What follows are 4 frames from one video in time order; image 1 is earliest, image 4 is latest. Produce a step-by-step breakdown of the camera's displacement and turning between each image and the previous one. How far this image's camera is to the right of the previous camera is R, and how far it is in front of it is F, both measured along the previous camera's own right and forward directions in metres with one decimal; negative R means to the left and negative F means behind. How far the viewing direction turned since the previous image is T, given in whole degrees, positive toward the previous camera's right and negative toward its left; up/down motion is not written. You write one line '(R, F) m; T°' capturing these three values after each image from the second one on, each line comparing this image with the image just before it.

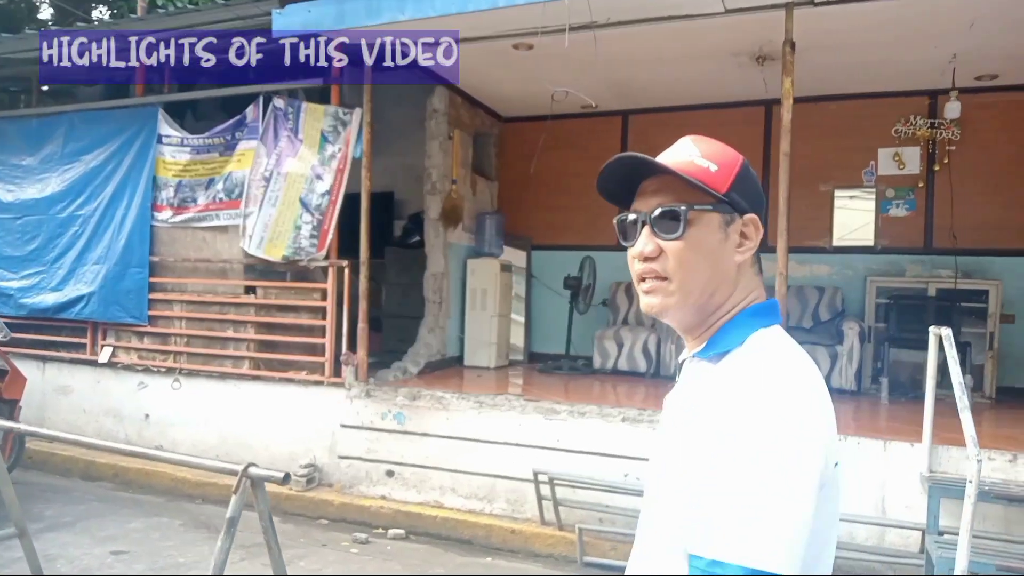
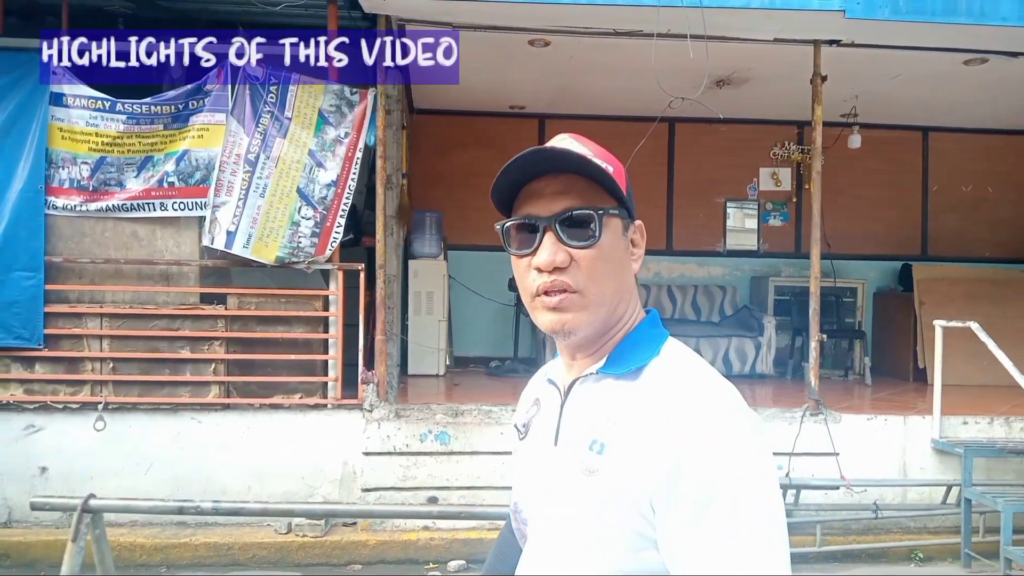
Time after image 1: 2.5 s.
(-2.3, +0.8) m; +26°
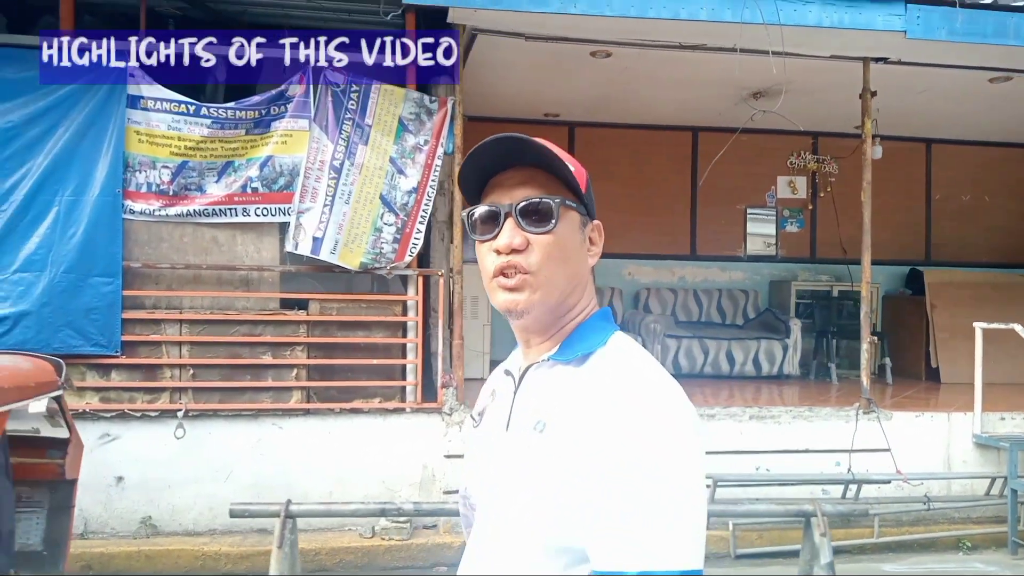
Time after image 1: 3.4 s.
(-0.8, -0.1) m; +4°
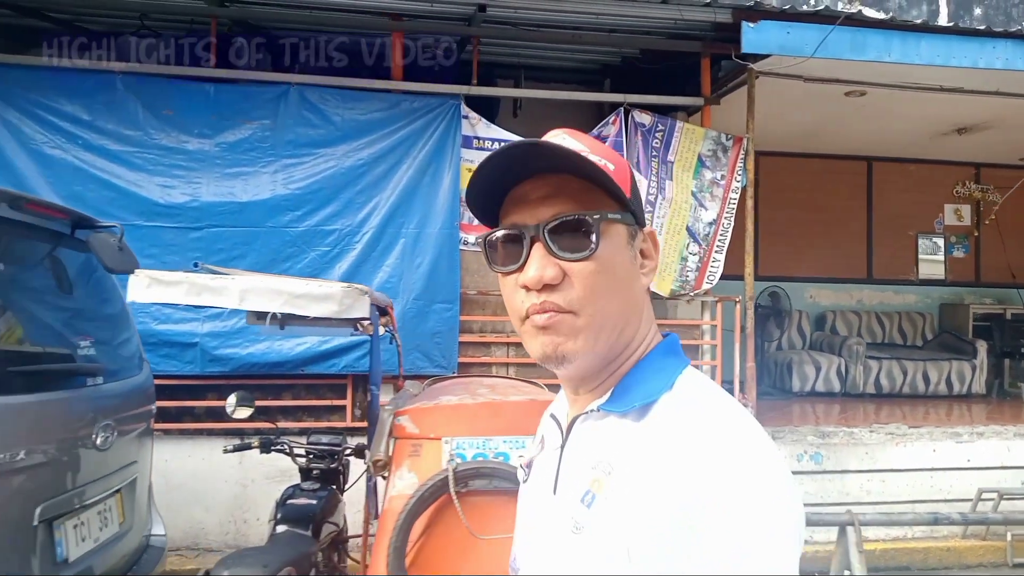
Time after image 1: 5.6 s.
(-2.0, -0.3) m; +1°
